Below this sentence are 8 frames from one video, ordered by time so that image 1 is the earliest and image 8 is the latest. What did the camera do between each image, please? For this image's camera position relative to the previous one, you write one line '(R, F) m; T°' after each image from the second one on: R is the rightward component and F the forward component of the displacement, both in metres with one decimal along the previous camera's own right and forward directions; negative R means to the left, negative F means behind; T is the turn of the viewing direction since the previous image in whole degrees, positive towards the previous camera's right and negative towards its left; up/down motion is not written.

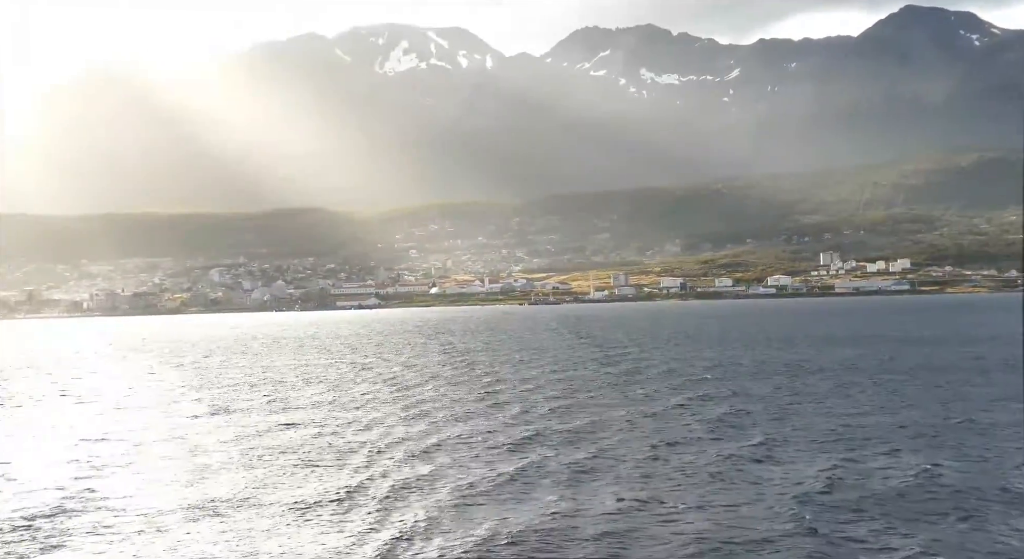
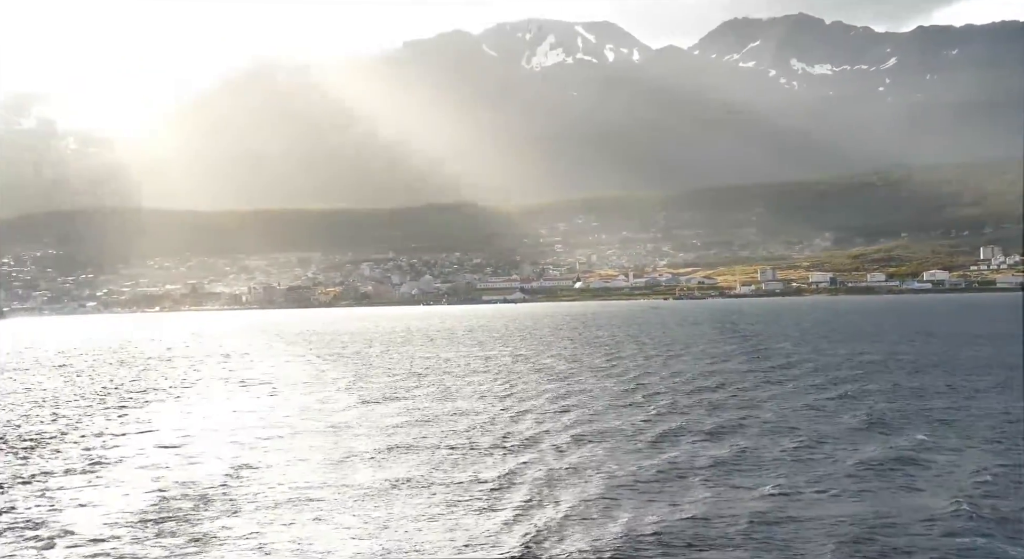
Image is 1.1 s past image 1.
(+0.1, -0.5) m; -8°
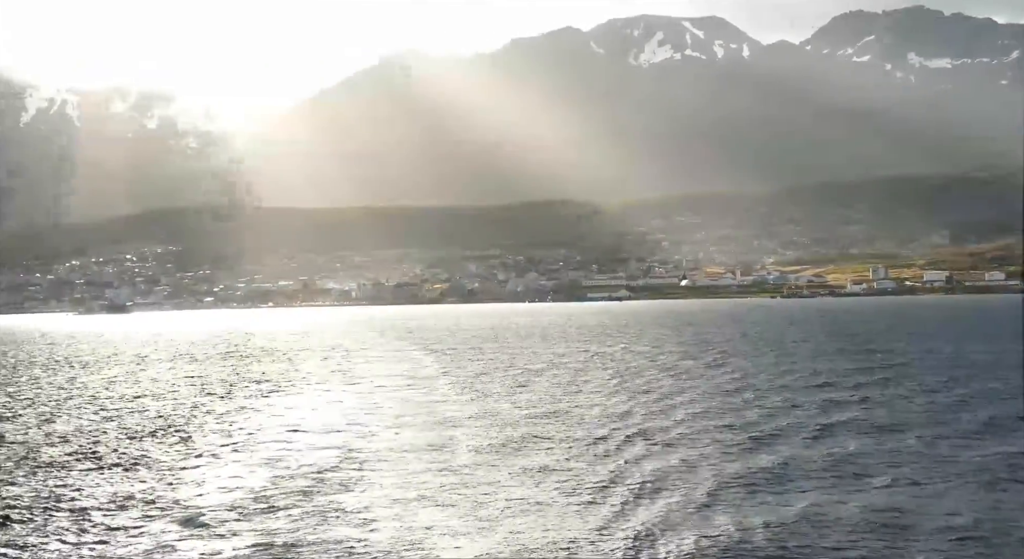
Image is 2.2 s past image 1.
(+0.2, -0.4) m; -6°
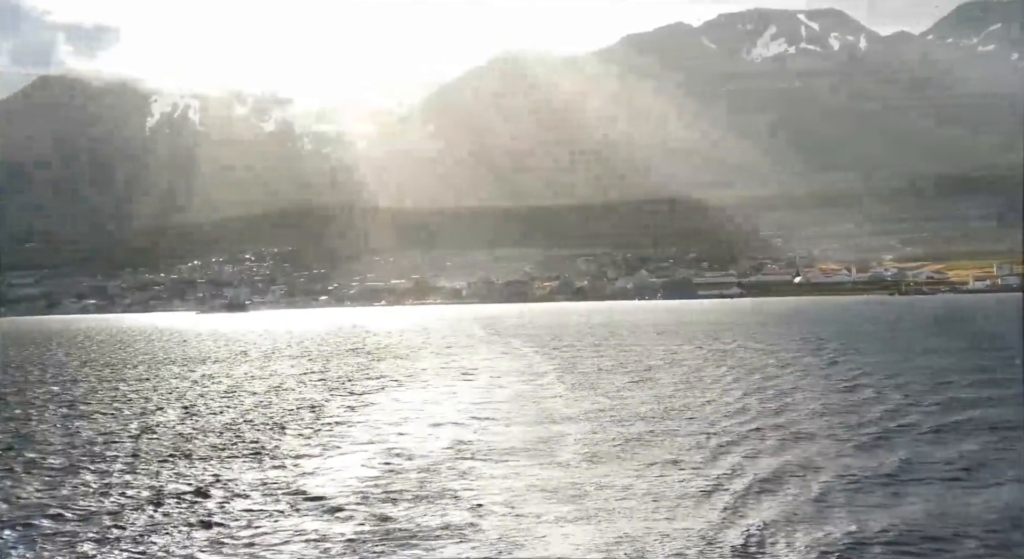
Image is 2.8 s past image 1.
(+0.1, -0.8) m; -6°
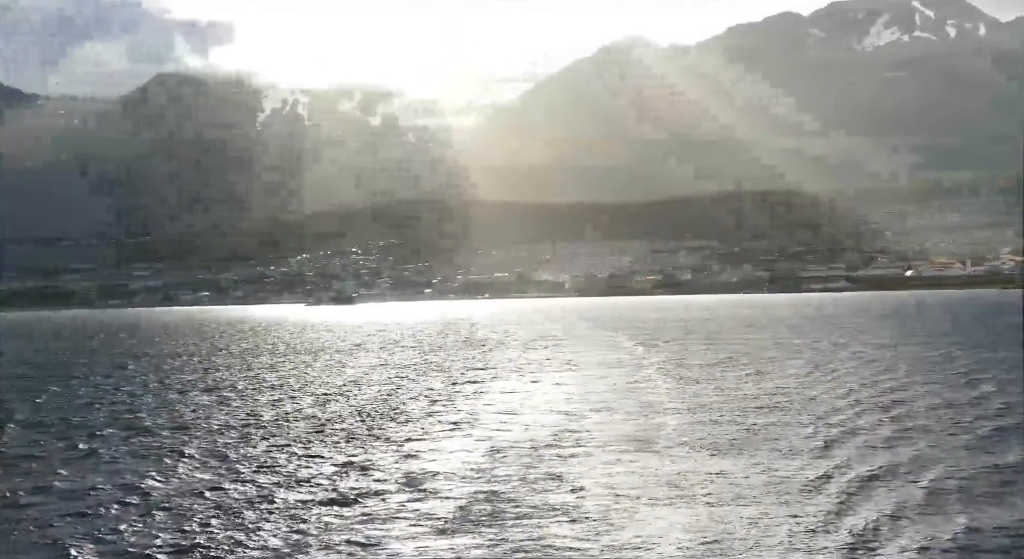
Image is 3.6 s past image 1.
(+0.1, -1.1) m; -6°
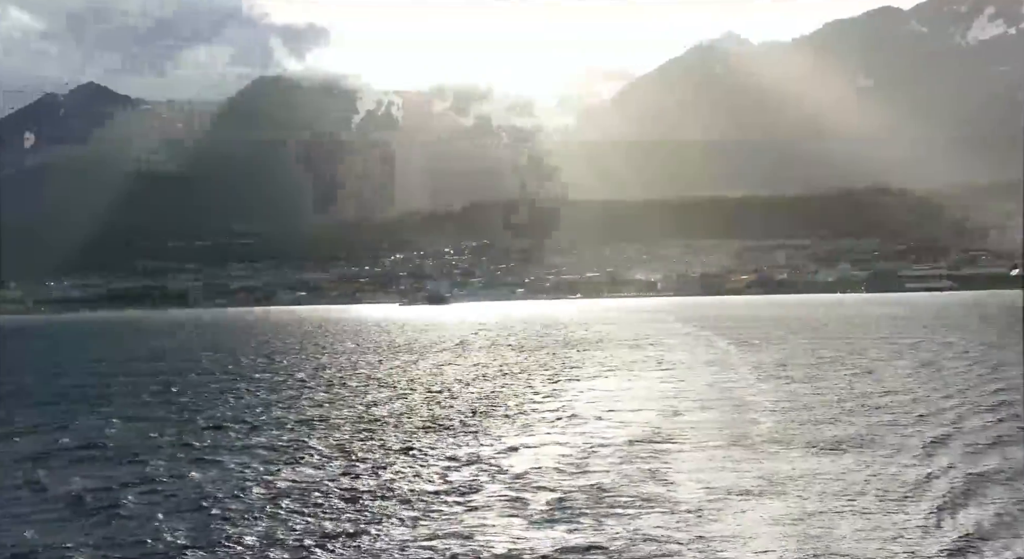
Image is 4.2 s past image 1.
(0.0, -1.0) m; -5°
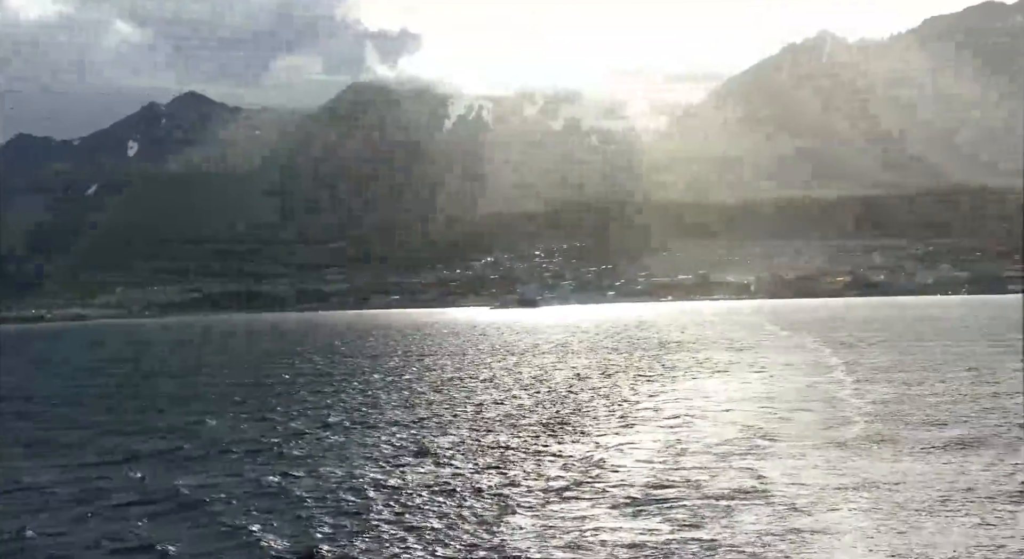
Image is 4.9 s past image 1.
(-0.1, -1.3) m; -5°
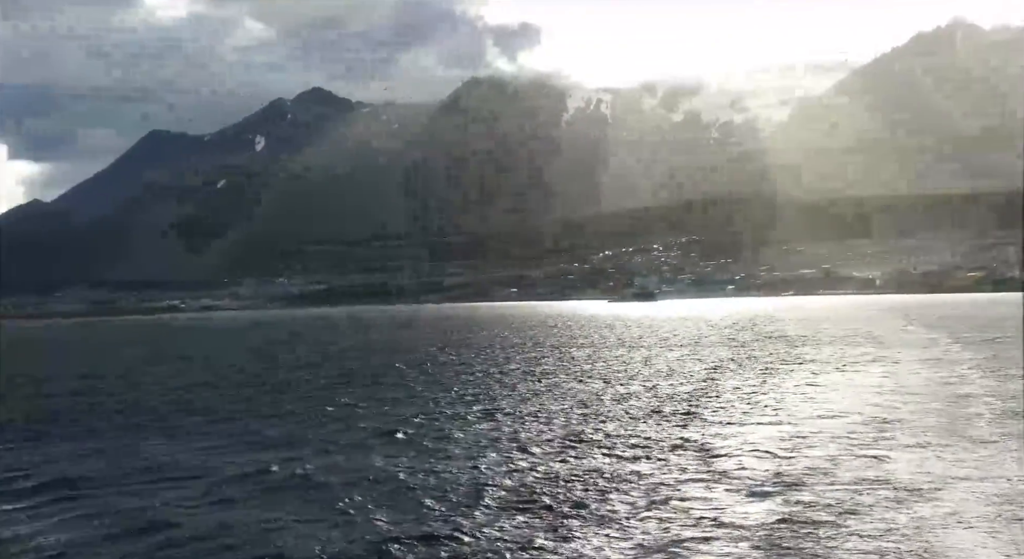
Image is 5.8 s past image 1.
(-0.4, -2.1) m; -6°
